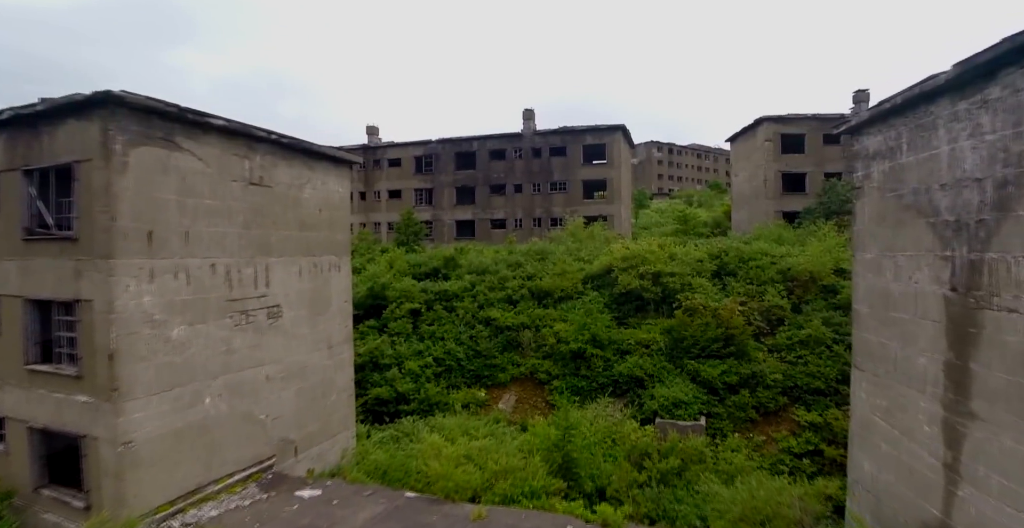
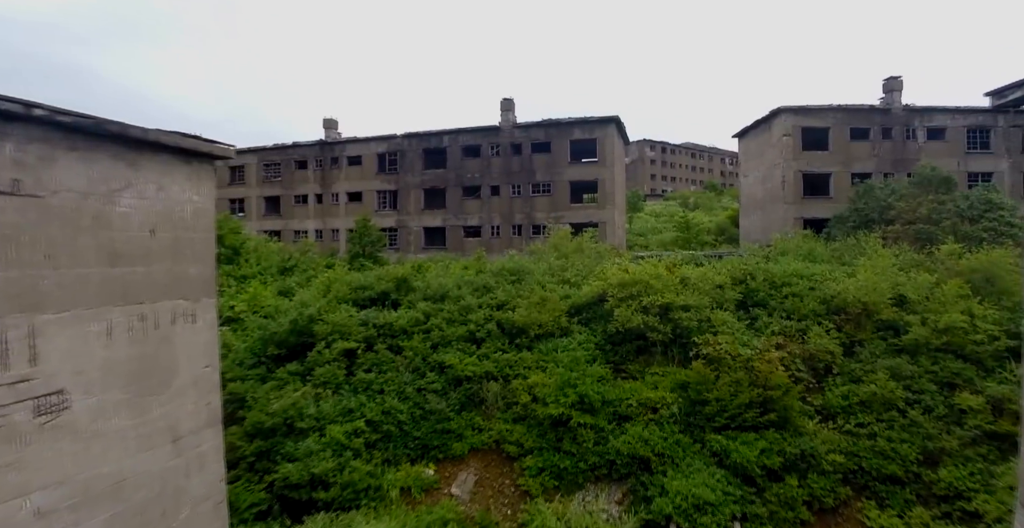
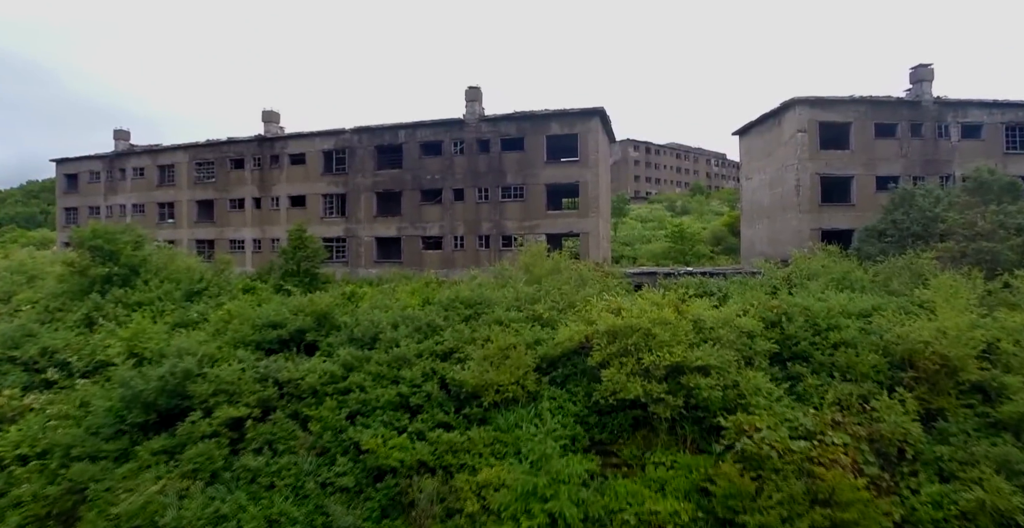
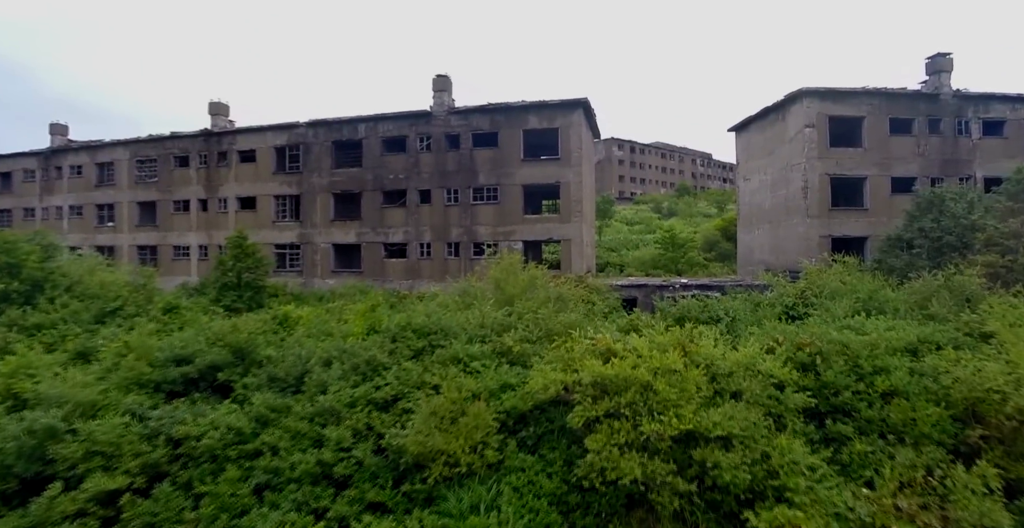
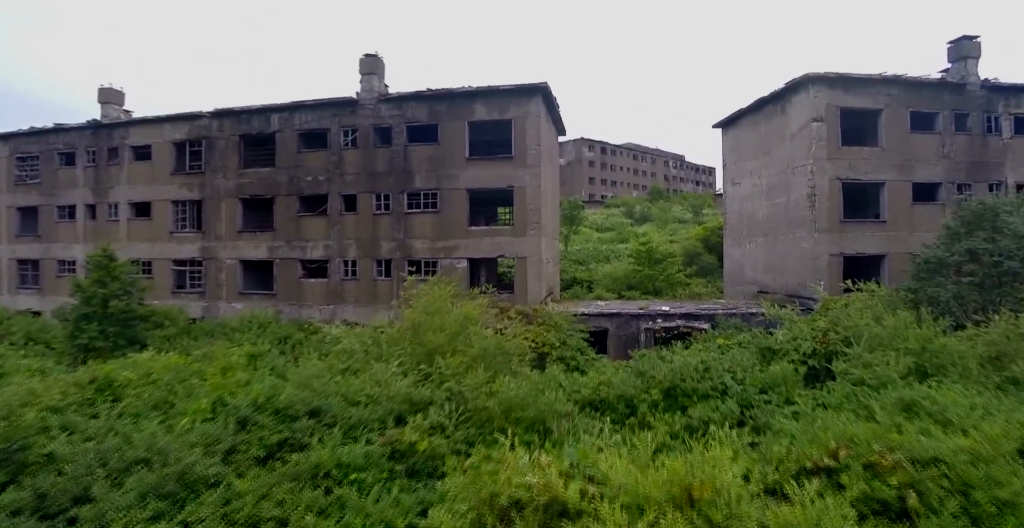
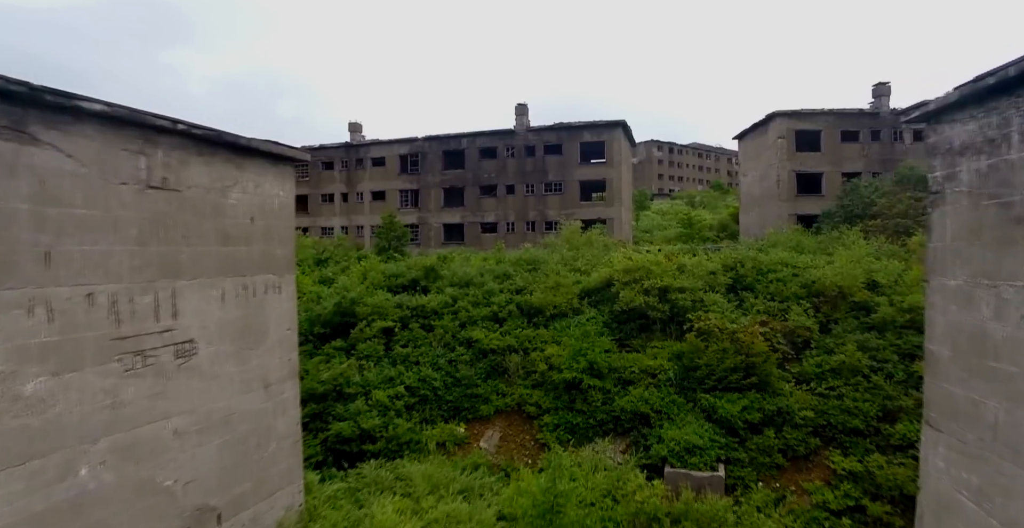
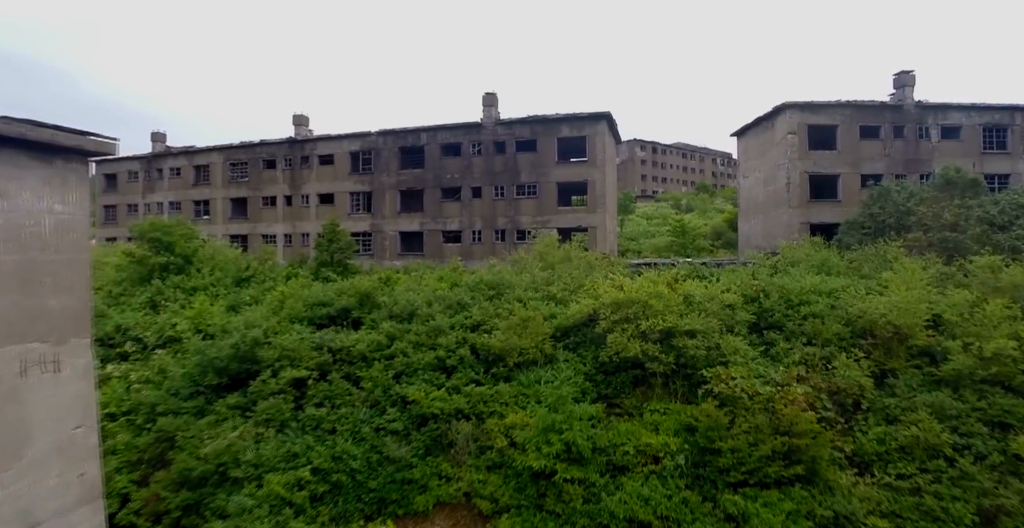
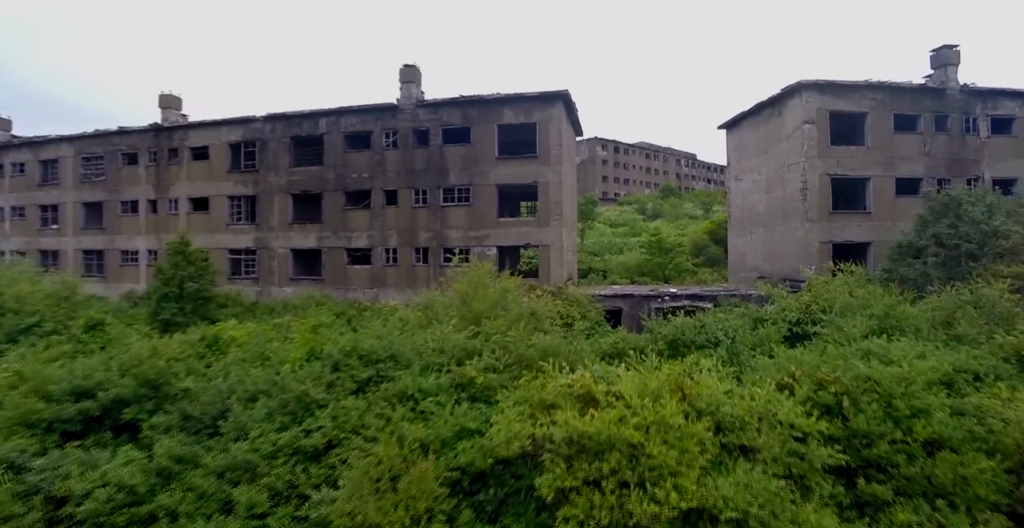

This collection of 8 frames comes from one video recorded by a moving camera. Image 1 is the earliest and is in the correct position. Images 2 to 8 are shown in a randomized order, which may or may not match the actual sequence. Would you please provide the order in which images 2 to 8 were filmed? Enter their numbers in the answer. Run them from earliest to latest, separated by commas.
6, 2, 7, 3, 4, 8, 5
